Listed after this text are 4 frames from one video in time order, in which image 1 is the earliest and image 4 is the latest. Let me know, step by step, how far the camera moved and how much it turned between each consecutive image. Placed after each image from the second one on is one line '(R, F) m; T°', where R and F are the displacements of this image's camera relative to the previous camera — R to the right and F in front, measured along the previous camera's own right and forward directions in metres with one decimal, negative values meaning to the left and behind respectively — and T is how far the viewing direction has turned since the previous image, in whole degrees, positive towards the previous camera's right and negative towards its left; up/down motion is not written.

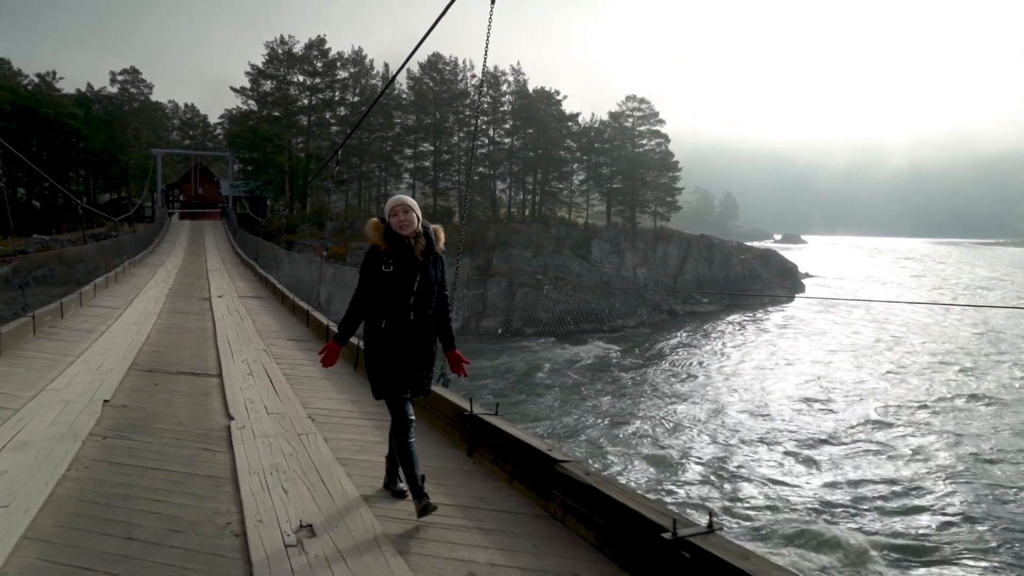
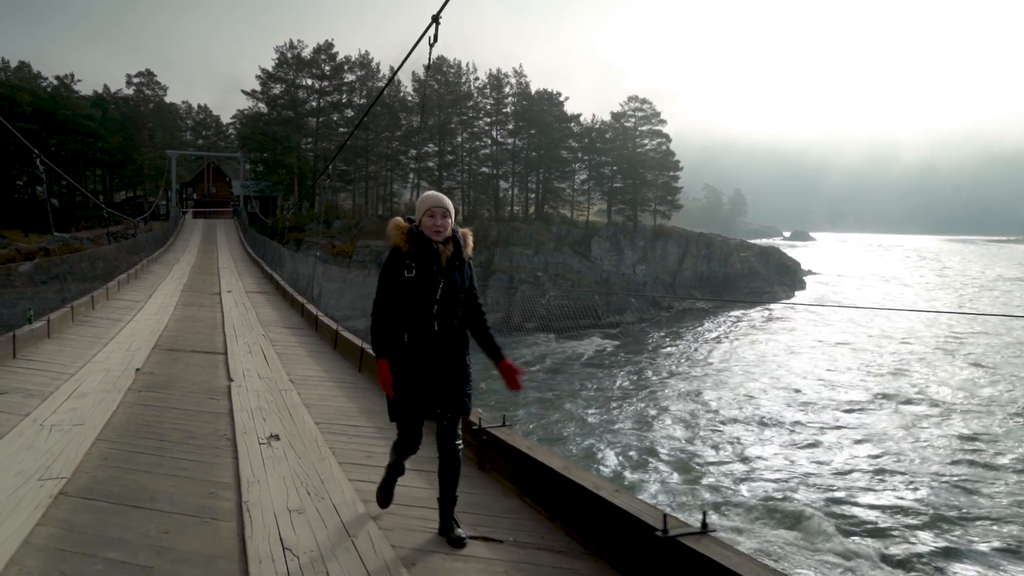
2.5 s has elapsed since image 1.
(+0.5, -0.9) m; -1°
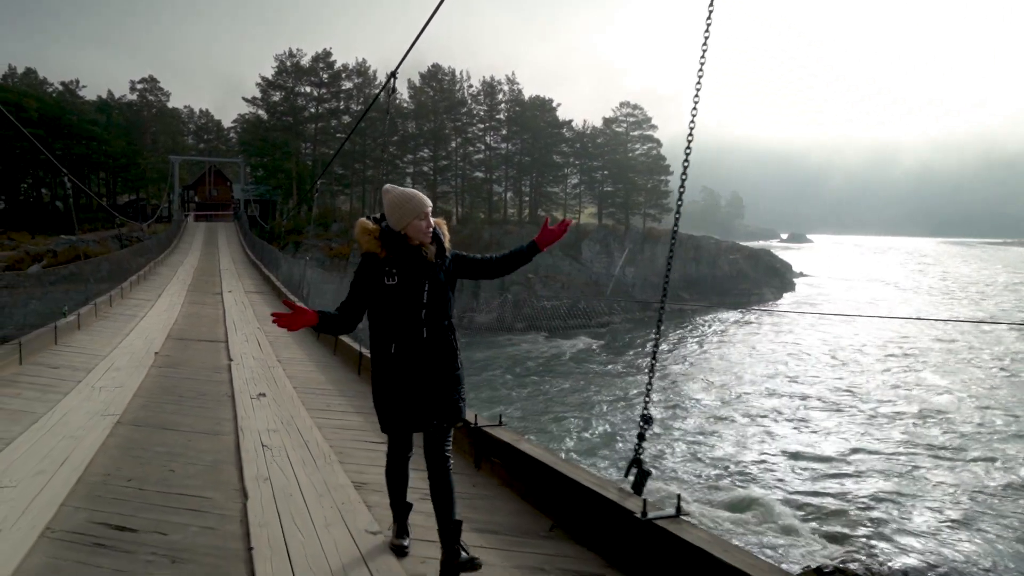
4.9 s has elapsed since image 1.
(+0.4, -1.0) m; 0°
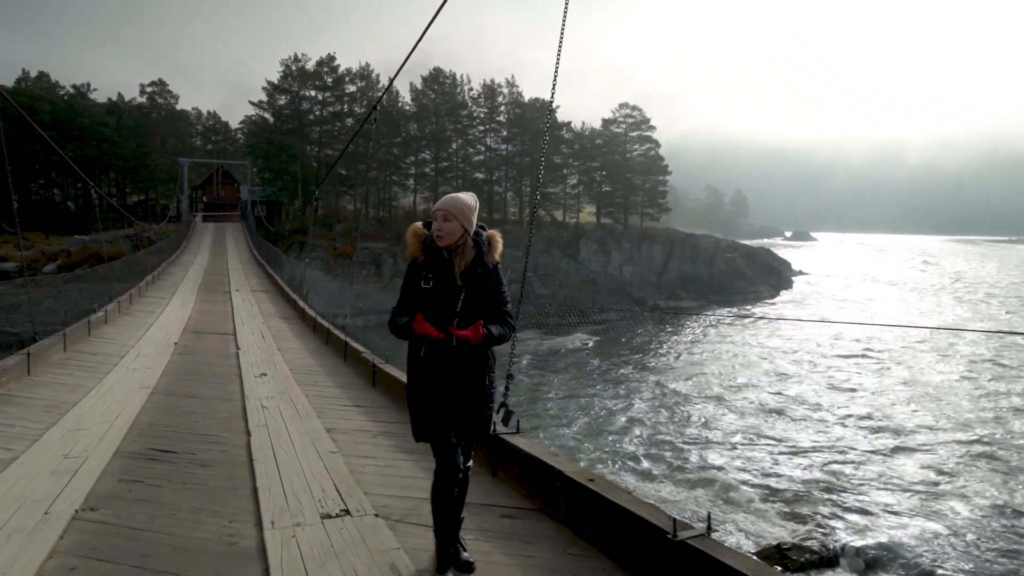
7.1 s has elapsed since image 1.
(+0.4, -0.9) m; -1°
